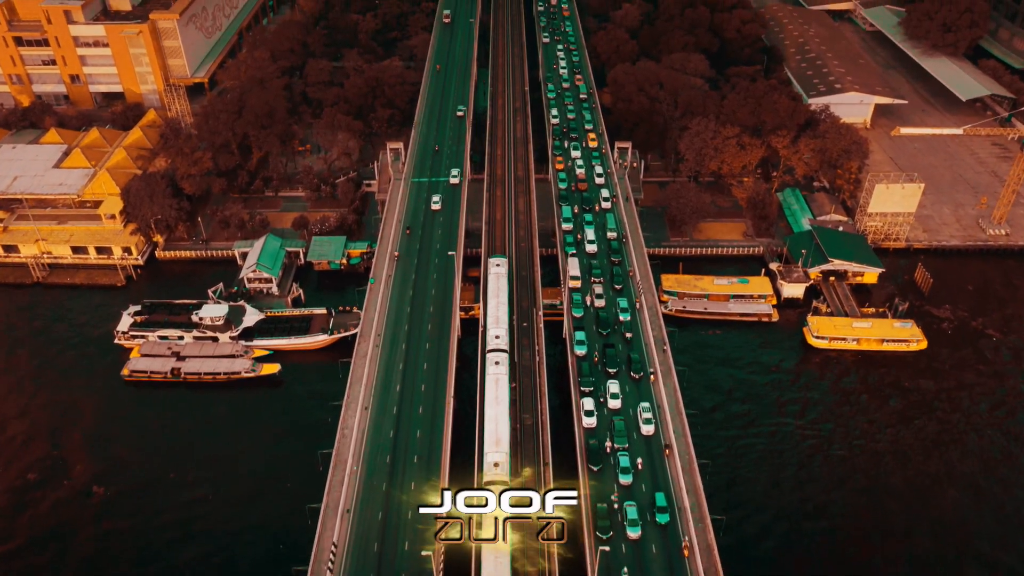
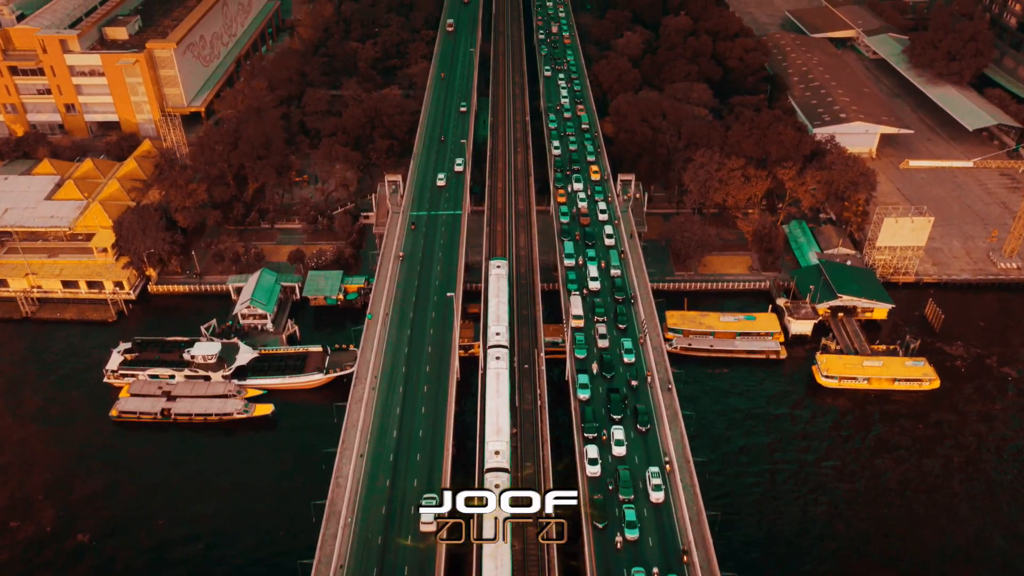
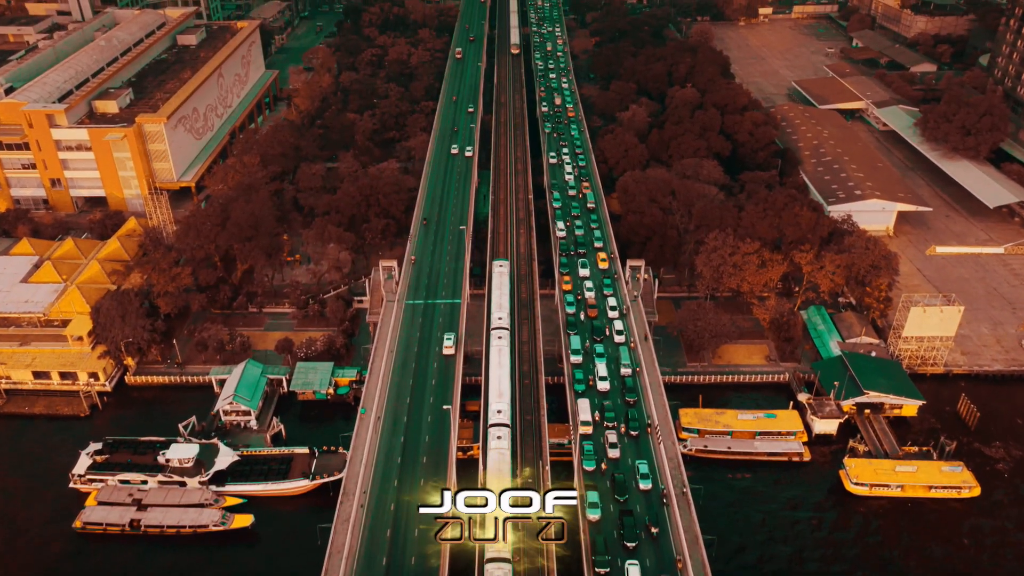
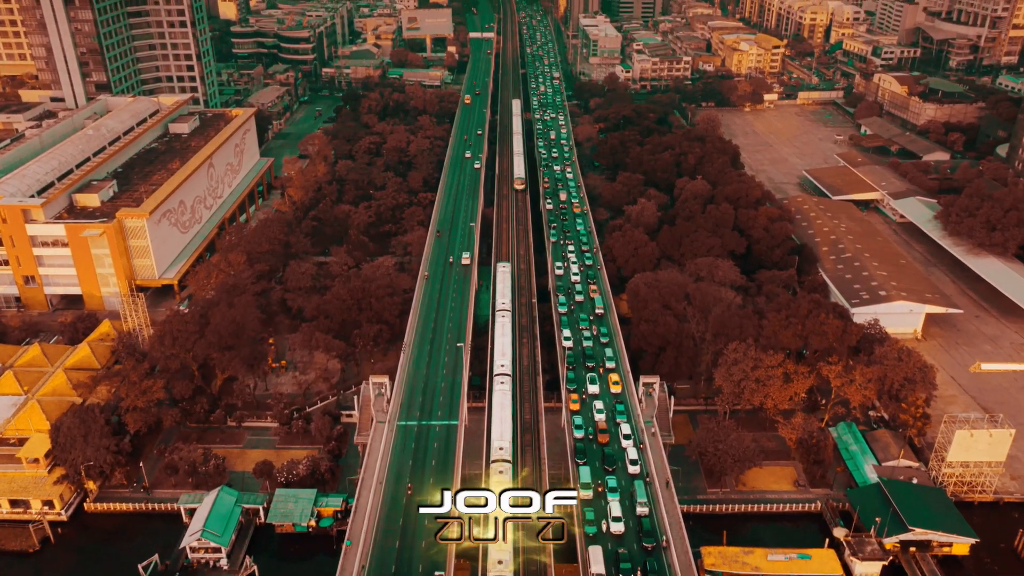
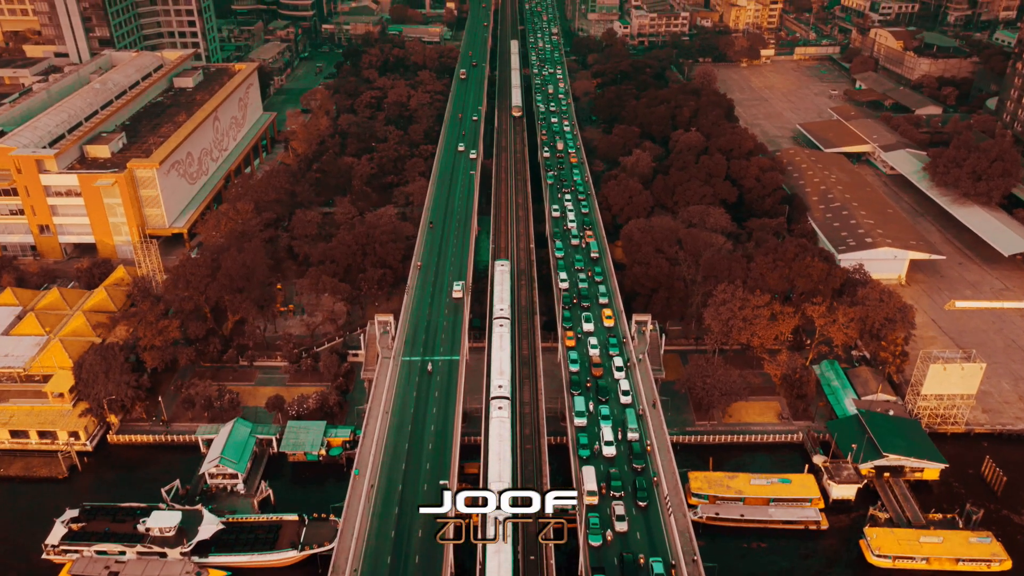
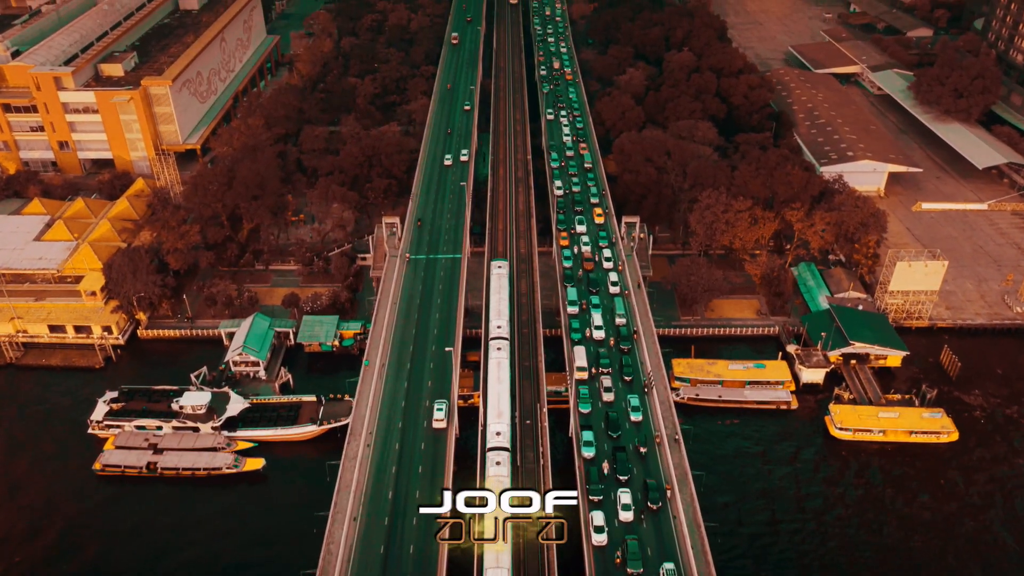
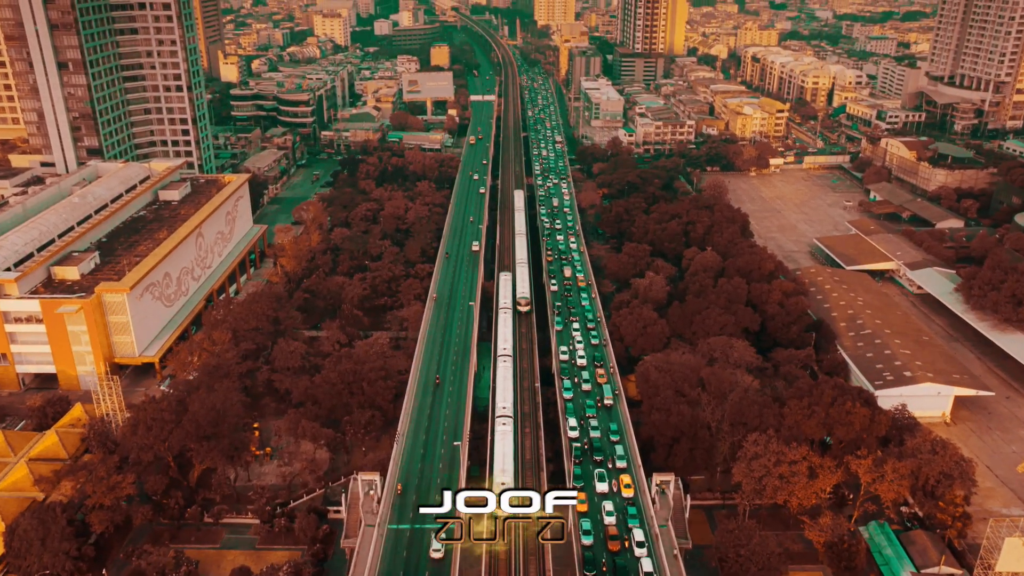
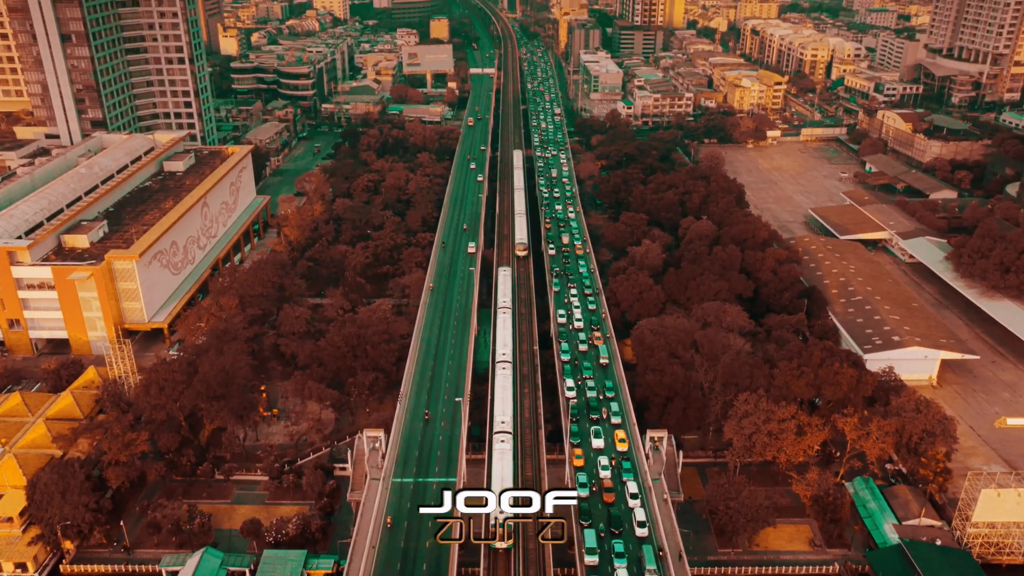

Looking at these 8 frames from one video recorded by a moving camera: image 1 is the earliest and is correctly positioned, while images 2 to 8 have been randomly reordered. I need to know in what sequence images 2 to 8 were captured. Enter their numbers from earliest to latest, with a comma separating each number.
2, 6, 3, 5, 4, 8, 7
